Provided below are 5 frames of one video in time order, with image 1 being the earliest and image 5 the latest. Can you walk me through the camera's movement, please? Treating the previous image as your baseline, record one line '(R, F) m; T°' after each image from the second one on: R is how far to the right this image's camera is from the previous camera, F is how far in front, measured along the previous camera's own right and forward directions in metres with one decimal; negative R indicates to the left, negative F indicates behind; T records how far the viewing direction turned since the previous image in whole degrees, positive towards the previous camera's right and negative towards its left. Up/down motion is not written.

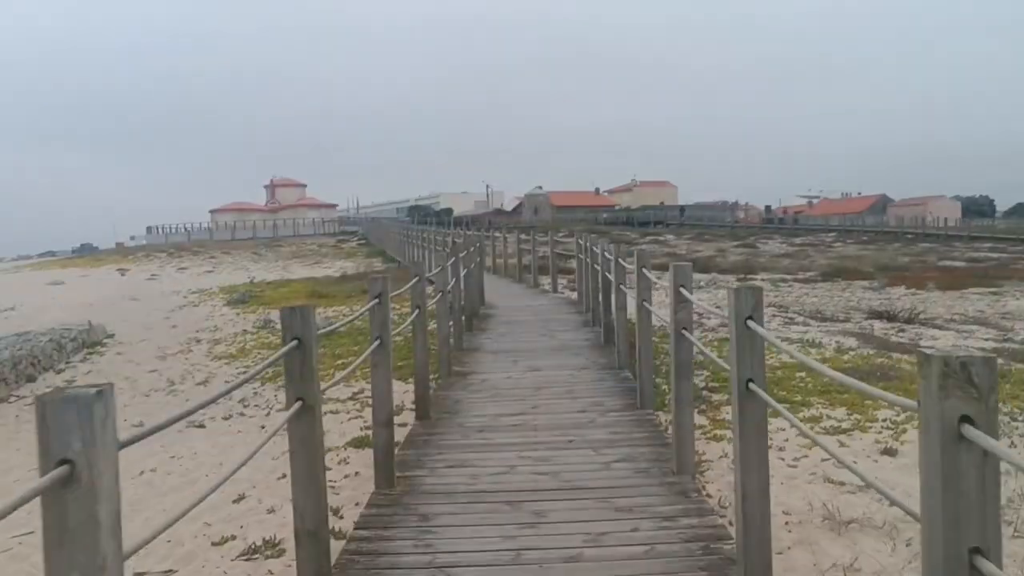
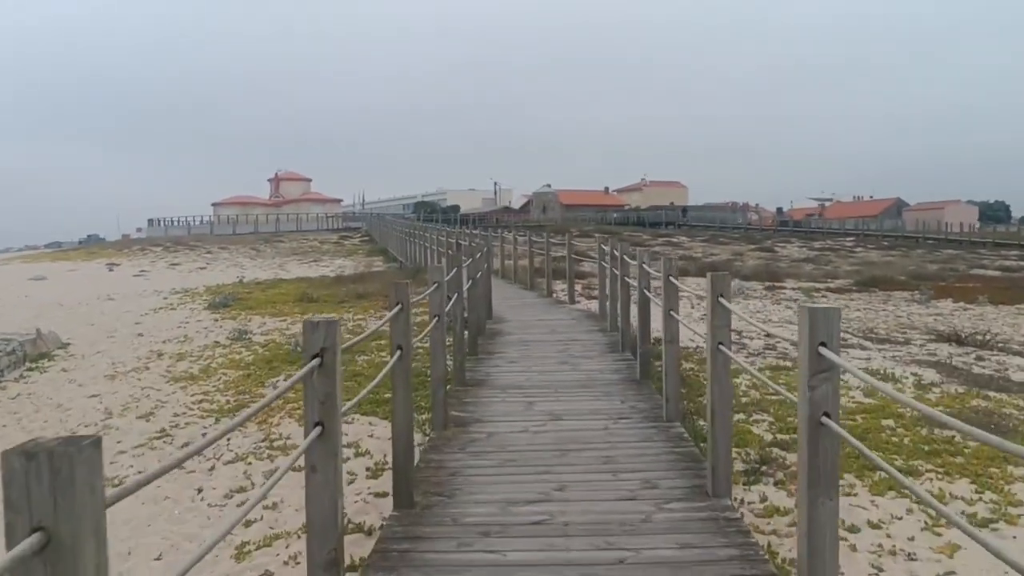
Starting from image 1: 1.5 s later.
(-0.1, +1.4) m; 0°
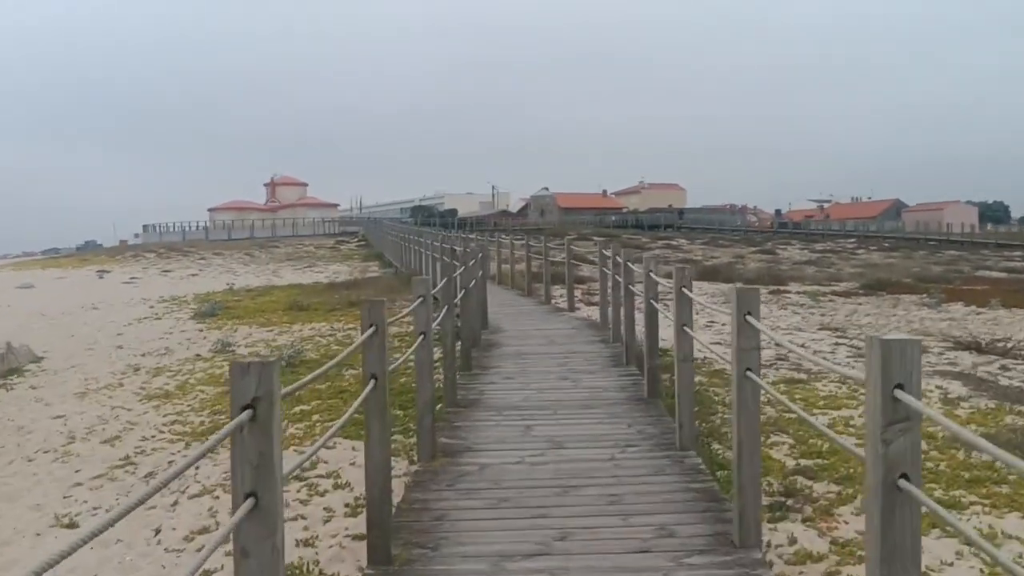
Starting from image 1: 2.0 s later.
(0.0, +0.5) m; 0°
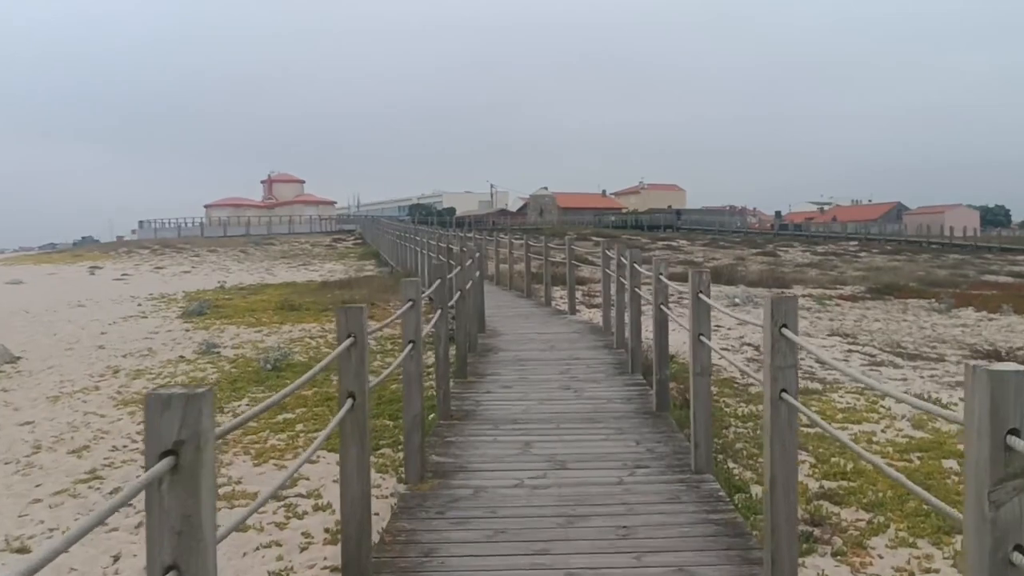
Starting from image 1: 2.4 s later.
(0.0, +0.4) m; 0°
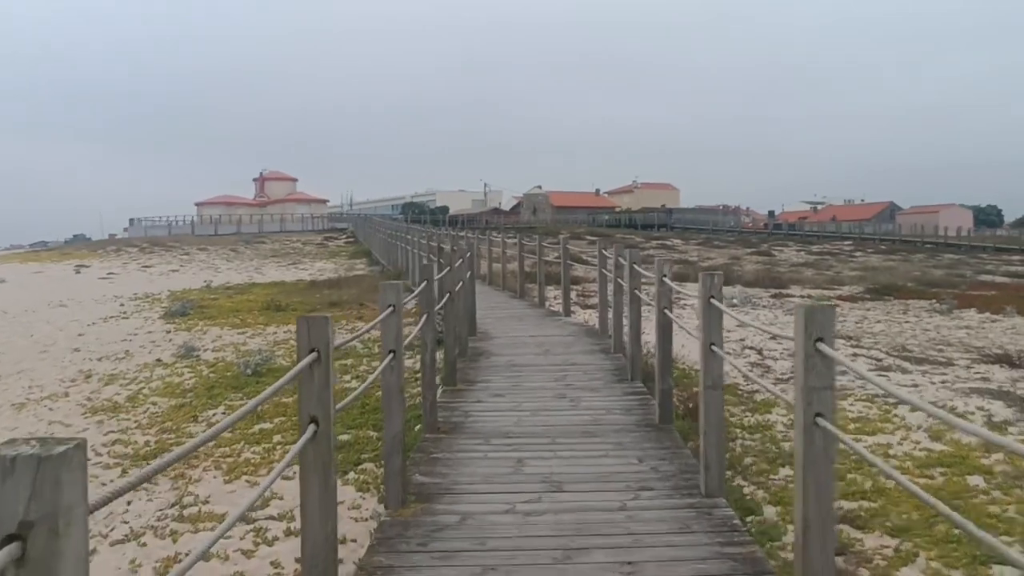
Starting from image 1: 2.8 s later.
(0.0, +0.3) m; 0°
